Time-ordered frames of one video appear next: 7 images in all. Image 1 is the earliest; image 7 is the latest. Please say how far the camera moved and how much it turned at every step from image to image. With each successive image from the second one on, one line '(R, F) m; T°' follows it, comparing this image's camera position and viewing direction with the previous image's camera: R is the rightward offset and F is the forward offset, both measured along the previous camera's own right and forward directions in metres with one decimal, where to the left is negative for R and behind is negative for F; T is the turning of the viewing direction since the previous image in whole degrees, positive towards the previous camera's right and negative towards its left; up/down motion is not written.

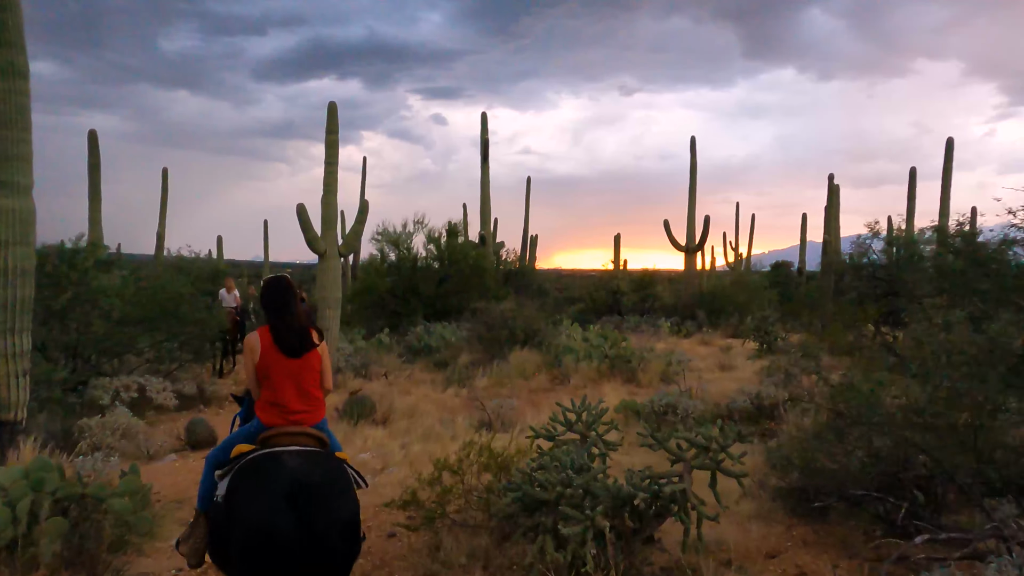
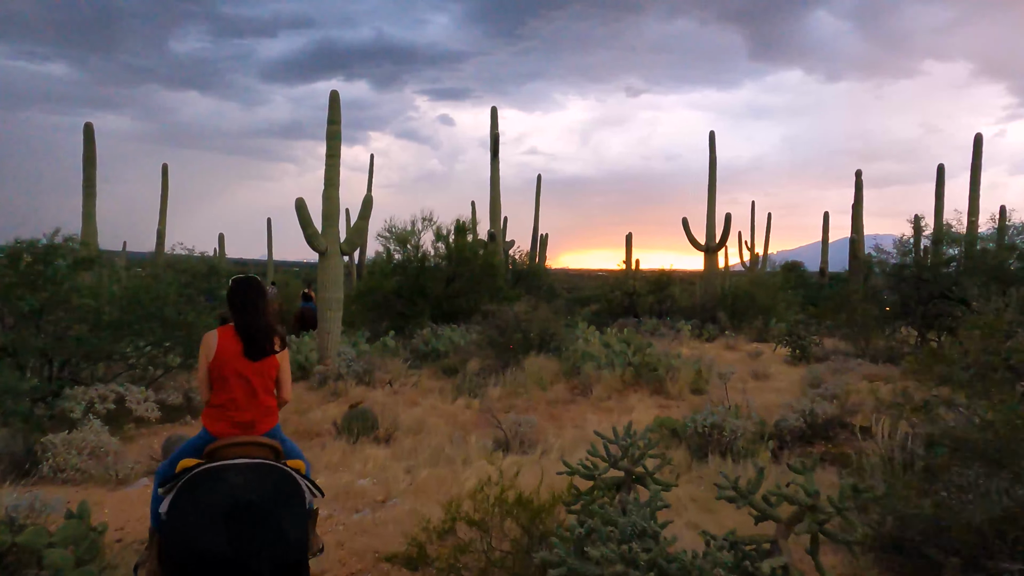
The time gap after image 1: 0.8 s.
(-0.2, +1.0) m; -1°
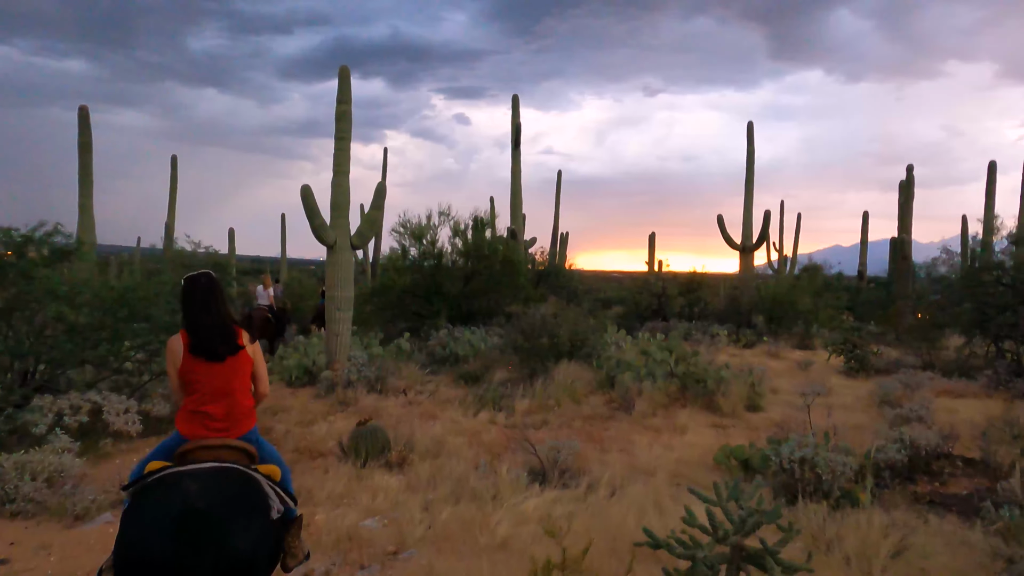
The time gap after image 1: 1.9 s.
(-0.2, +1.2) m; -1°
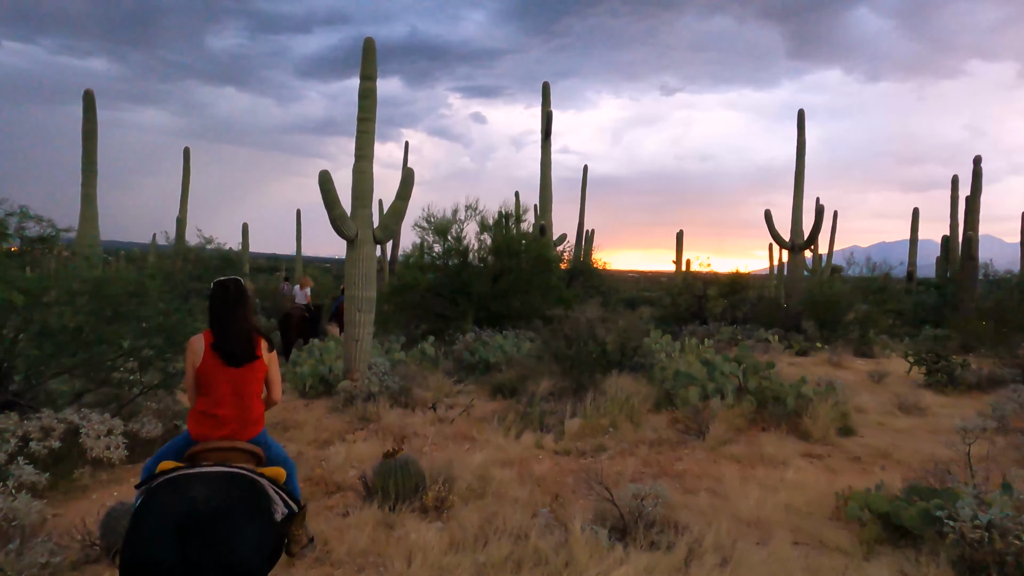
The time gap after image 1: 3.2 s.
(-0.4, +1.4) m; -1°
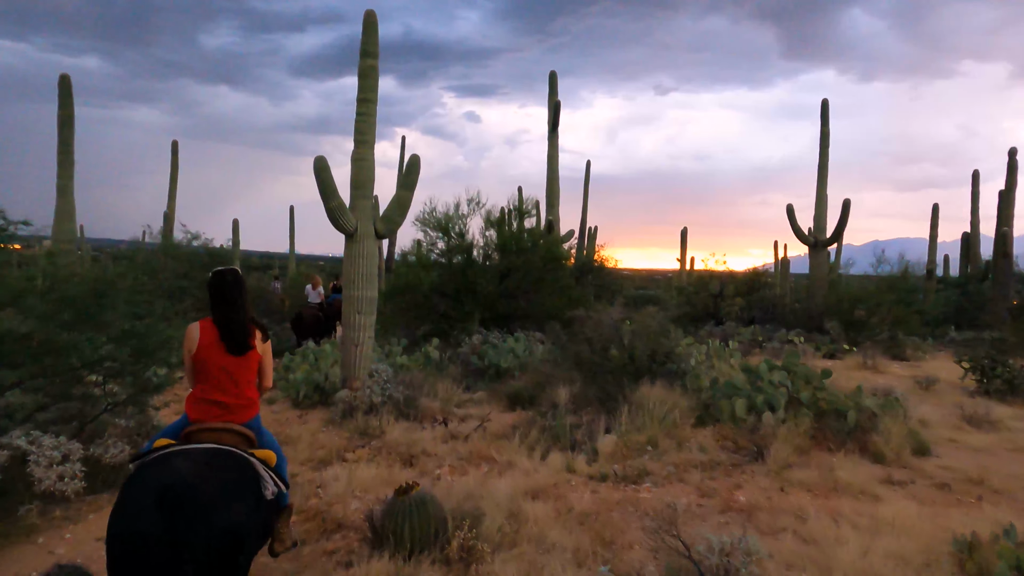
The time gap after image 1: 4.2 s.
(-0.3, +1.1) m; 0°
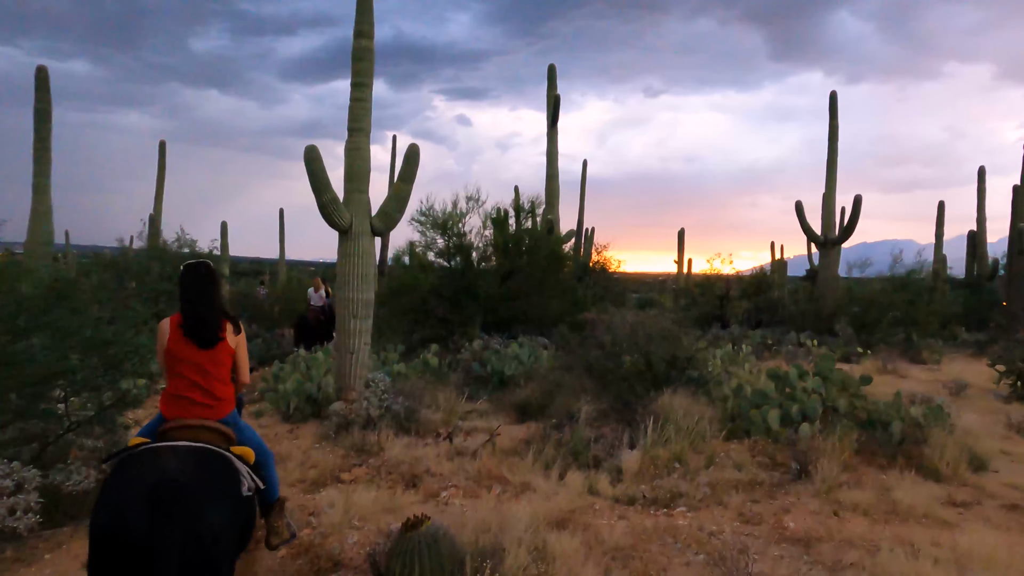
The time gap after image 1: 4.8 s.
(-0.2, +0.7) m; +1°
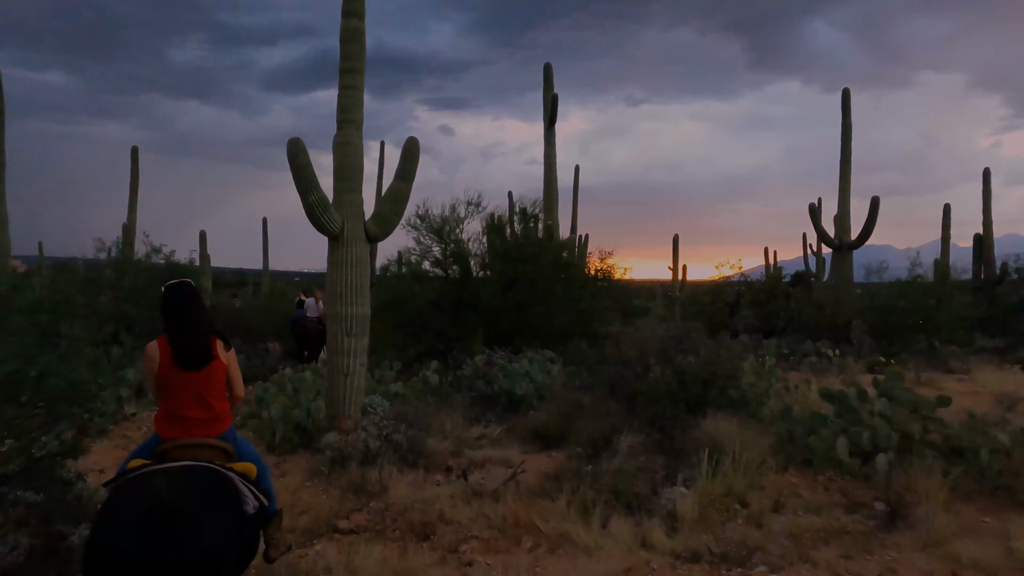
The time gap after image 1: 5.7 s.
(-0.4, +1.0) m; +1°
